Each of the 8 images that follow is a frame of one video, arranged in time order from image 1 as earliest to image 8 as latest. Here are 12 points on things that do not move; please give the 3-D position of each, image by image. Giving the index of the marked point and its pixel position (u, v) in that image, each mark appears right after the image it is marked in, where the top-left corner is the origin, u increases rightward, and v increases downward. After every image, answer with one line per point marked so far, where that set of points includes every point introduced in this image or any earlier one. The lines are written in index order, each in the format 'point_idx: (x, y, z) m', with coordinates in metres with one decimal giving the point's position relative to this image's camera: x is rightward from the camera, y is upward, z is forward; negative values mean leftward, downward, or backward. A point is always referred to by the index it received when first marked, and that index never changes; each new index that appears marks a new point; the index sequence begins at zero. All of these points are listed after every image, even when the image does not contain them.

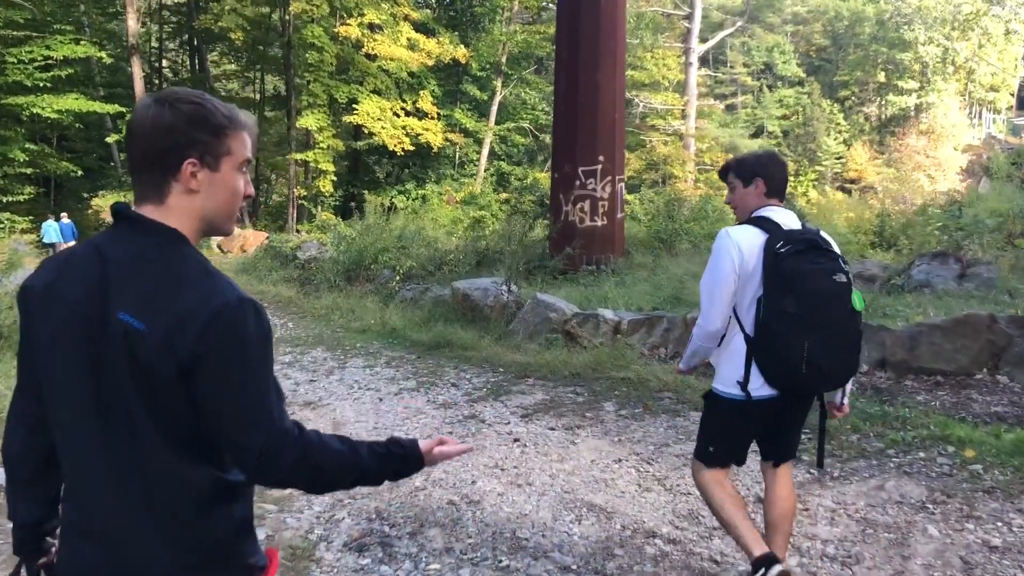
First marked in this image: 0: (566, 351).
0: (+0.4, -0.5, +7.4) m
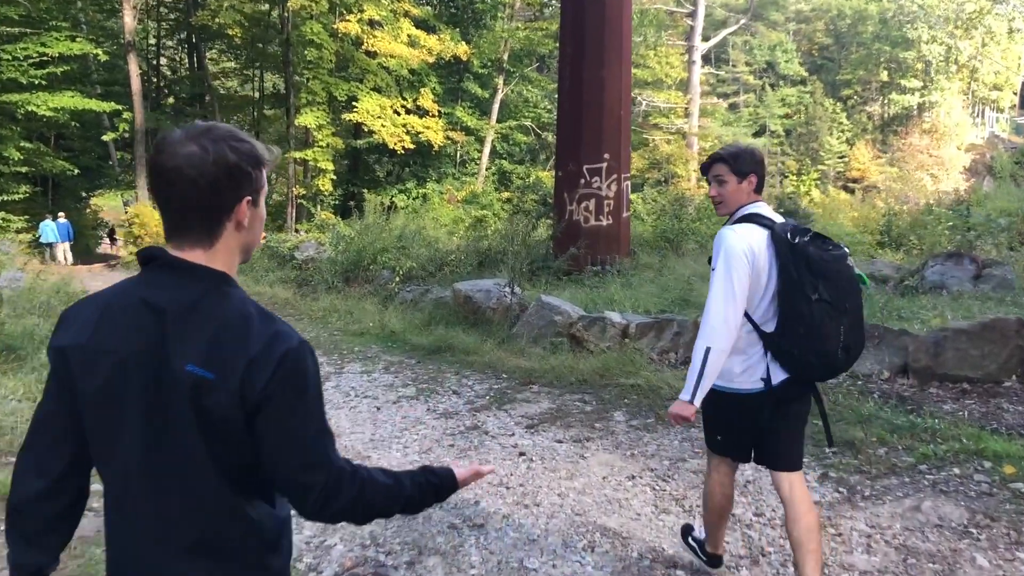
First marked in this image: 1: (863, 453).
0: (+0.5, -0.5, +7.1) m
1: (+1.8, -0.8, +4.6) m
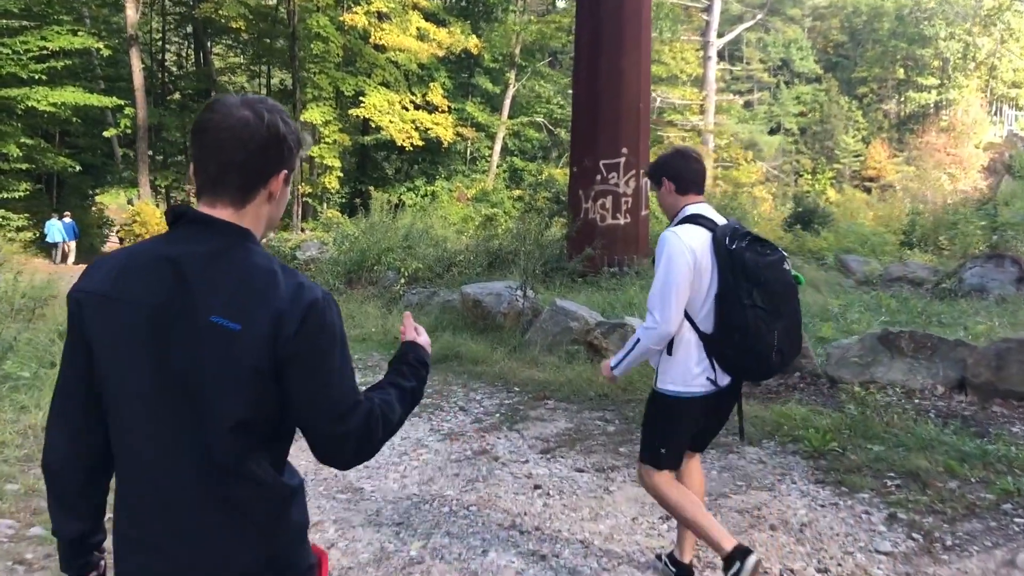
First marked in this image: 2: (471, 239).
0: (+0.6, -0.6, +6.5) m
1: (+1.8, -0.9, +3.9) m
2: (-0.5, +0.6, +11.5) m
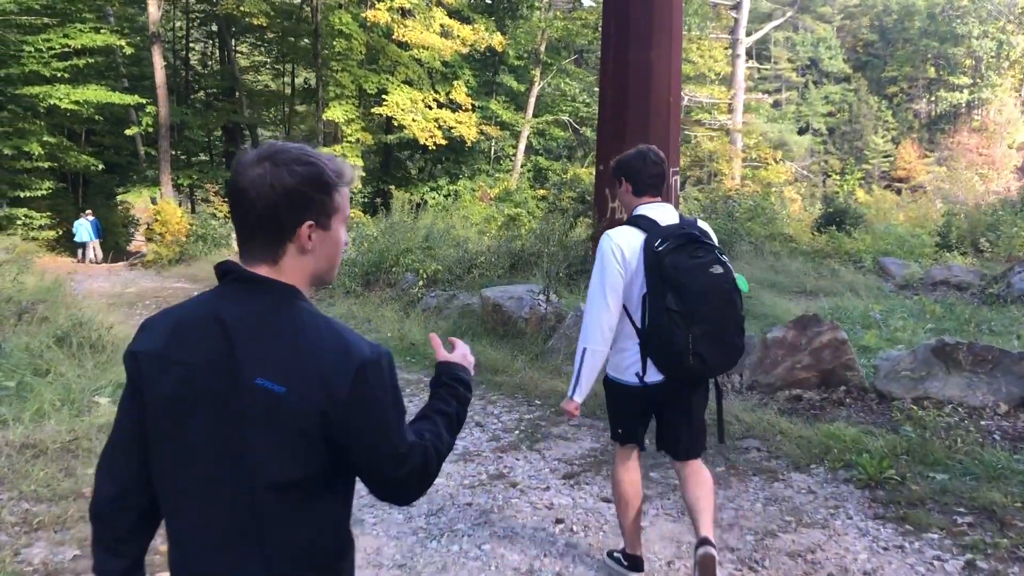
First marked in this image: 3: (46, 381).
0: (+0.7, -0.6, +6.1) m
1: (+1.9, -0.9, +3.4) m
2: (-0.2, +0.6, +11.0) m
3: (-2.8, -0.6, +5.4) m
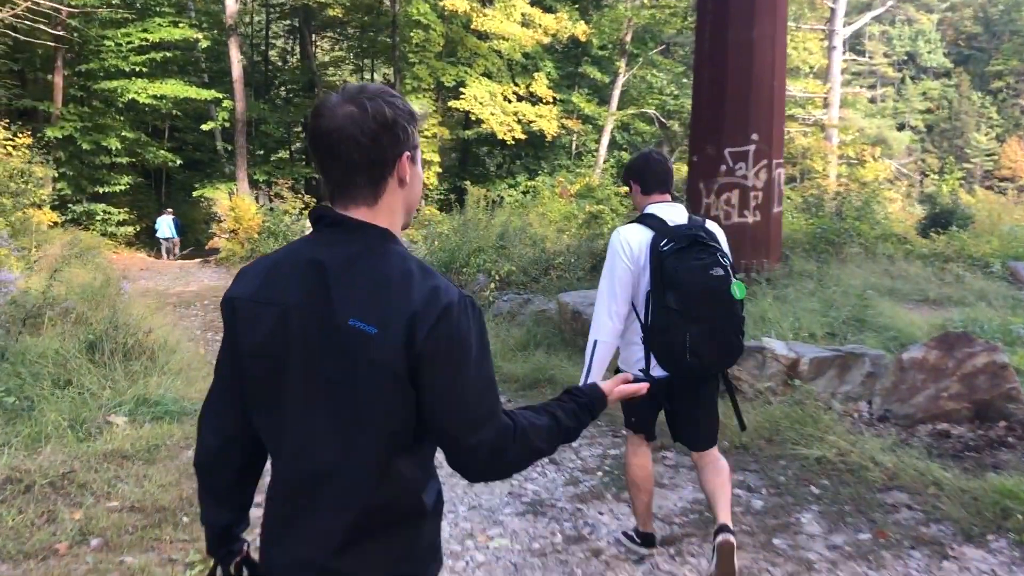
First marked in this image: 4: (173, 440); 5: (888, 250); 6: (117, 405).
0: (+1.2, -0.6, +5.1) m
1: (+2.1, -1.0, +2.4) m
2: (+0.7, +0.5, +10.1) m
3: (-2.4, -0.6, +4.8) m
4: (-1.7, -0.7, +4.5) m
5: (+4.5, +0.4, +10.8) m
6: (-2.1, -0.6, +4.8) m
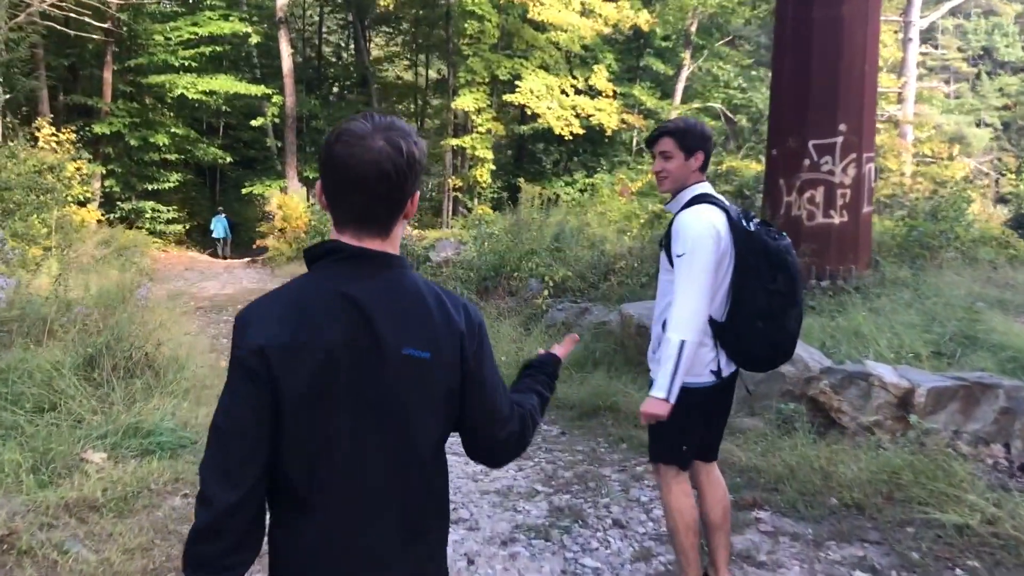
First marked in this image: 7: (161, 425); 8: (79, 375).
0: (+1.4, -0.7, +4.2) m
1: (+2.2, -1.0, +1.4) m
2: (+1.3, +0.5, +9.2) m
3: (-2.1, -0.6, +4.0) m
4: (-1.4, -0.8, +3.7) m
5: (+5.1, +0.3, +9.7) m
6: (-1.8, -0.7, +4.1) m
7: (-1.7, -0.7, +4.4) m
8: (-2.3, -0.5, +5.0) m
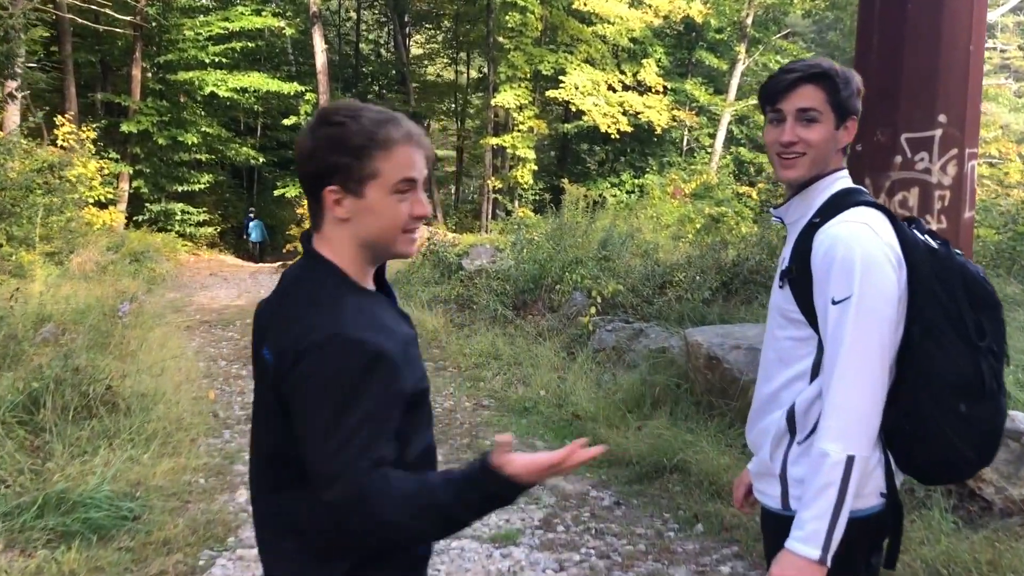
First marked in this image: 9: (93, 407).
0: (+1.5, -0.8, +3.0) m
1: (+2.2, -1.2, +0.2) m
2: (+1.6, +0.3, +8.1) m
3: (-2.0, -0.7, +3.1) m
4: (-1.3, -0.9, +2.7) m
5: (+5.5, +0.2, +8.4) m
6: (-1.7, -0.8, +3.1) m
7: (-1.6, -0.8, +3.4) m
8: (-2.2, -0.6, +4.0) m
9: (-2.0, -0.6, +4.3) m
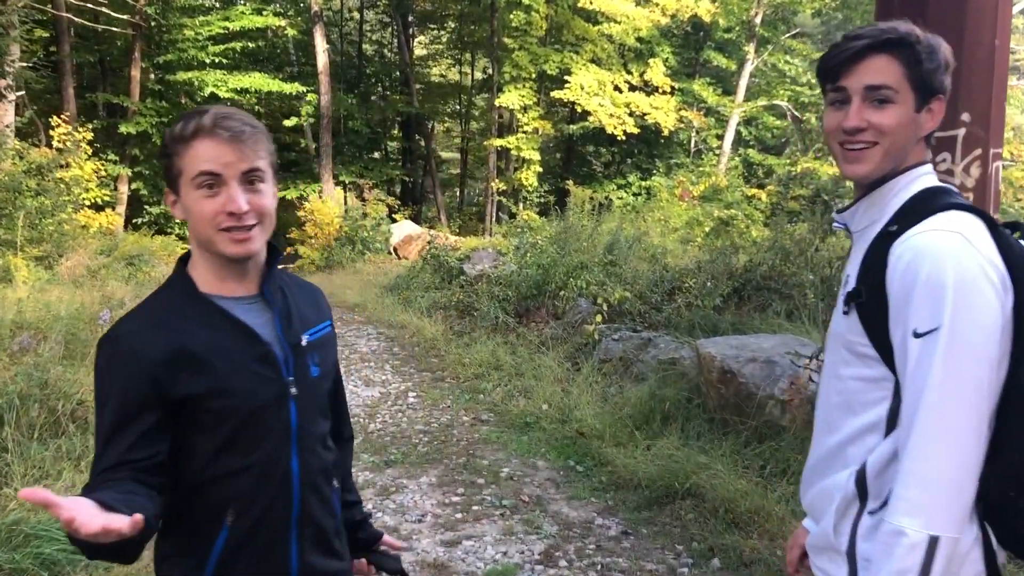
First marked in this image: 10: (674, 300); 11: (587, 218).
0: (+1.5, -0.9, +2.7) m
1: (+2.2, -1.2, -0.1) m
2: (+1.7, +0.3, +7.8) m
3: (-2.0, -0.7, +2.8) m
4: (-1.3, -0.9, +2.4) m
5: (+5.5, +0.1, +8.0) m
6: (-1.7, -0.8, +2.8) m
7: (-1.6, -0.8, +3.1) m
8: (-2.2, -0.6, +3.7) m
9: (-2.0, -0.6, +4.0) m
10: (+1.2, -0.1, +6.8) m
11: (+0.8, +0.8, +9.8) m
